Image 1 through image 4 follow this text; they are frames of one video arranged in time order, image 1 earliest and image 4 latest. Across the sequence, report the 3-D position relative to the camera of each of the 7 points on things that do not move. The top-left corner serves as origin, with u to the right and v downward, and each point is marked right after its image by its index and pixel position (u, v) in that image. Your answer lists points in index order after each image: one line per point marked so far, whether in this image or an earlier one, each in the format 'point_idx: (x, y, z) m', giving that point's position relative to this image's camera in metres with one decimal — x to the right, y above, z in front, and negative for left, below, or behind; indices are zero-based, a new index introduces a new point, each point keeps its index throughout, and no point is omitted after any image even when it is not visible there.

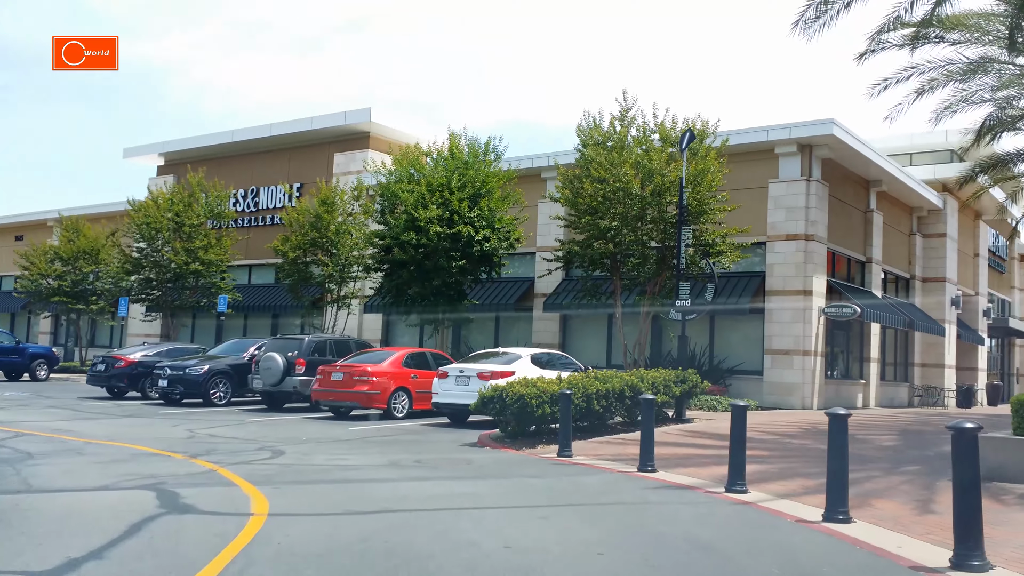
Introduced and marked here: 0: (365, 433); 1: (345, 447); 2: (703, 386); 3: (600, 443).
0: (-2.4, -2.3, +14.5) m
1: (-2.3, -2.2, +12.4) m
2: (+3.5, -1.8, +16.3) m
3: (+1.3, -2.2, +12.8) m
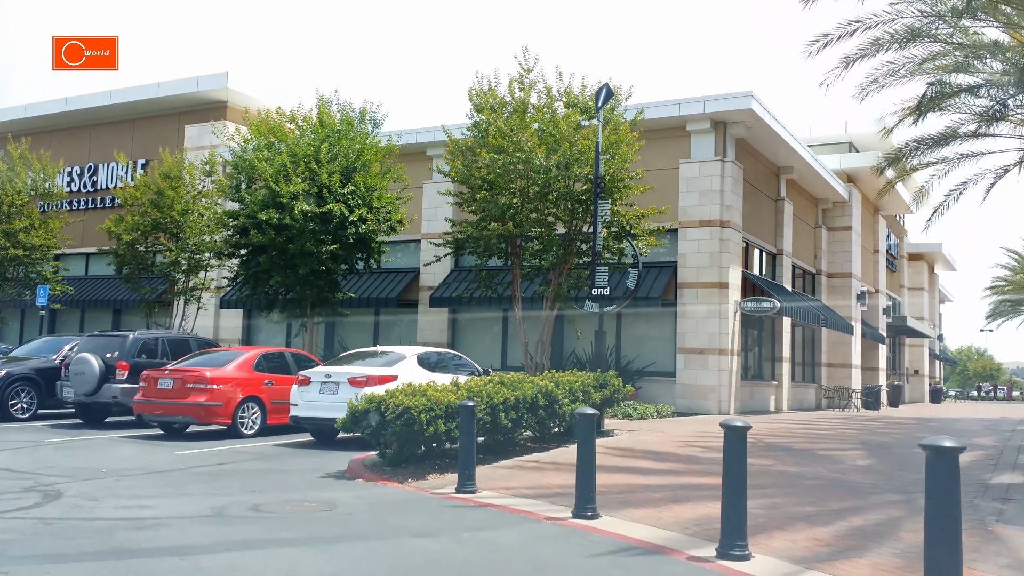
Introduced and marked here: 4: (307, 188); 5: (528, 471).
0: (-3.8, -2.1, +10.9) m
1: (-3.5, -1.9, +8.8) m
2: (+1.7, -1.6, +13.5) m
3: (0.0, -2.0, +9.7) m
4: (-4.5, +2.2, +20.0) m
5: (+0.2, -2.0, +9.6) m
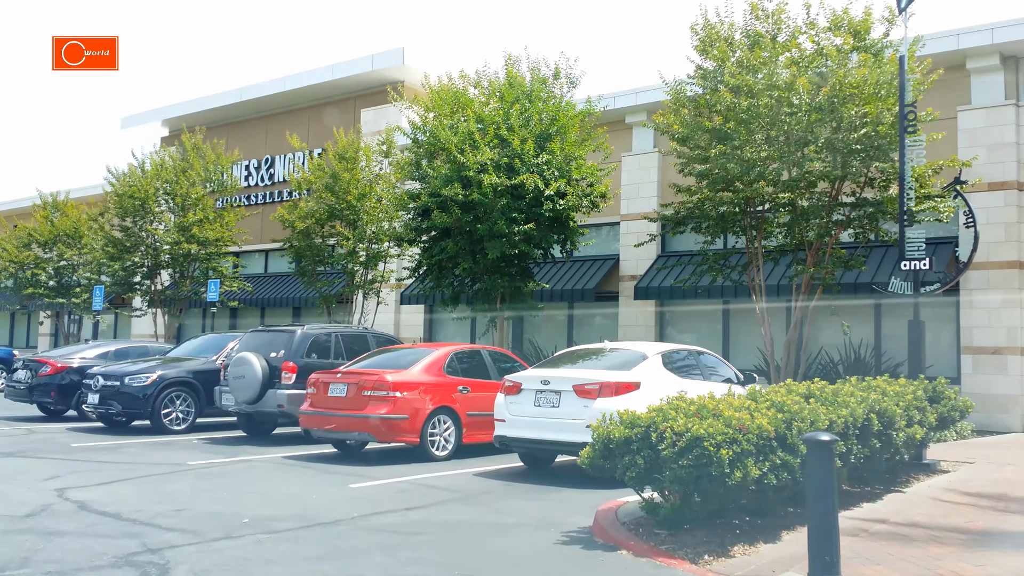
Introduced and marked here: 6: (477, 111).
0: (-1.2, -1.8, +7.9) m
1: (-1.3, -1.7, +5.8) m
2: (+4.7, -1.2, +9.4) m
3: (+2.3, -1.7, +6.0) m
4: (-0.3, +2.5, +16.9) m
5: (+2.5, -1.7, +5.8) m
6: (-0.7, +3.5, +17.8) m
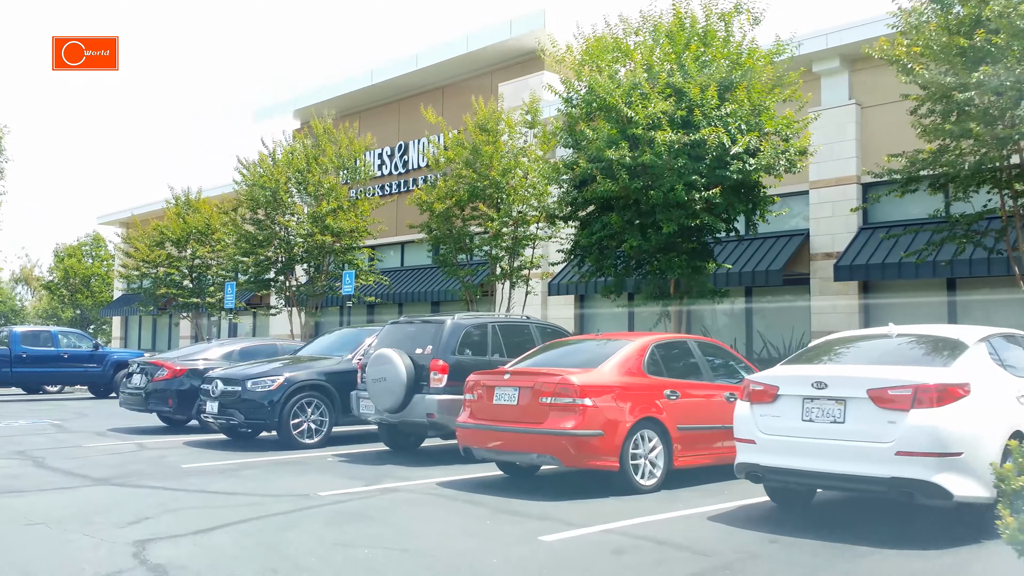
0: (+0.4, -1.6, +5.3) m
1: (+0.1, -1.5, +3.2) m
2: (+6.5, -0.8, +6.0) m
3: (+3.7, -1.4, +2.9) m
4: (+2.5, +2.8, +14.1) m
5: (+3.8, -1.3, +2.7) m
6: (+2.2, +3.8, +15.0) m
